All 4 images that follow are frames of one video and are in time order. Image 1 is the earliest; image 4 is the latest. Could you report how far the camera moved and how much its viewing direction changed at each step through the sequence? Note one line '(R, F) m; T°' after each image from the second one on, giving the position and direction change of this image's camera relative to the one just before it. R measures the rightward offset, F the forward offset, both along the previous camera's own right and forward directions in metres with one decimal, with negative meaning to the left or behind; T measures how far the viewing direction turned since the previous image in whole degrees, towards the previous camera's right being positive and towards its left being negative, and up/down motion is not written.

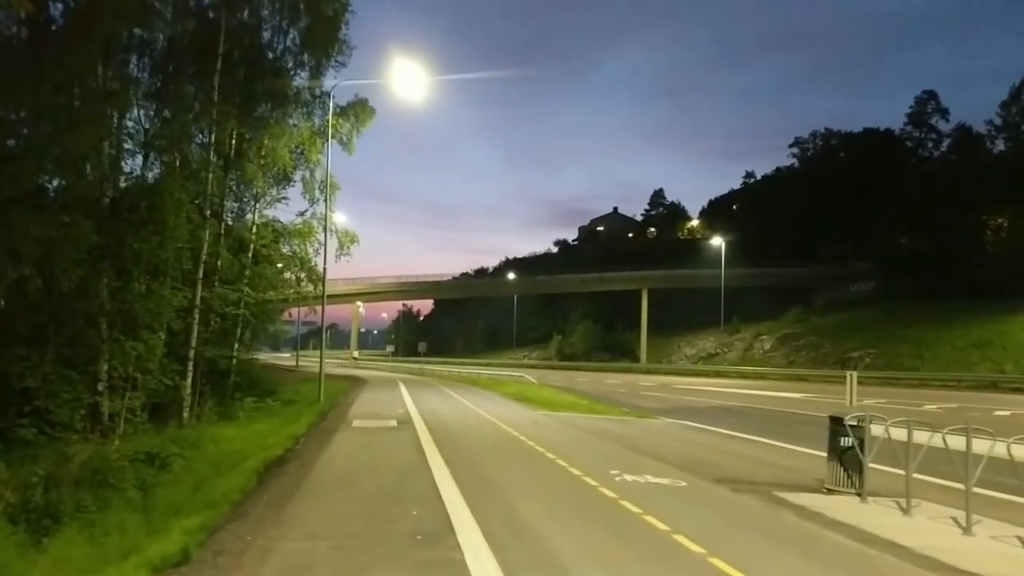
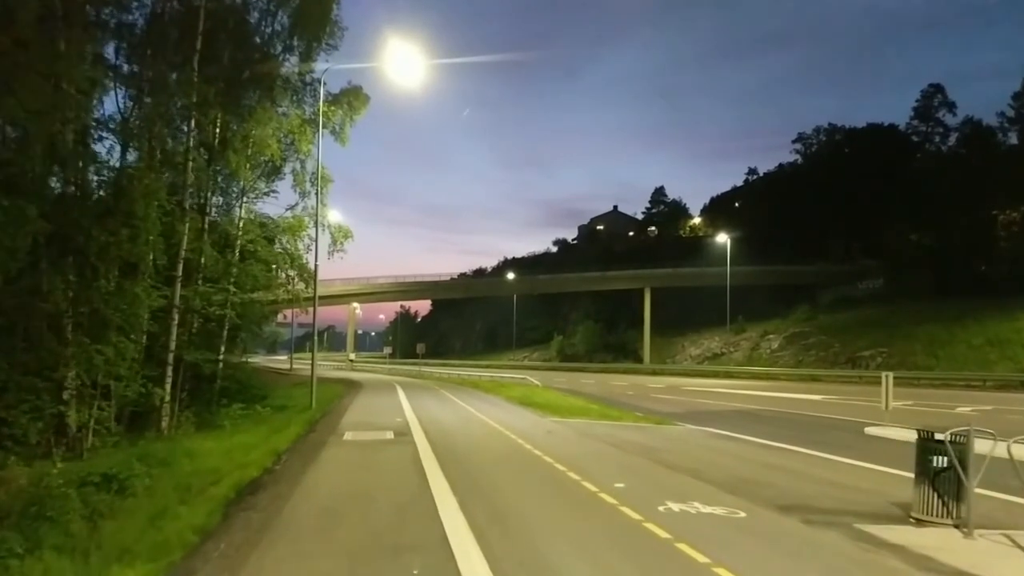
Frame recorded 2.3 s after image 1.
(-0.2, +2.1) m; 0°
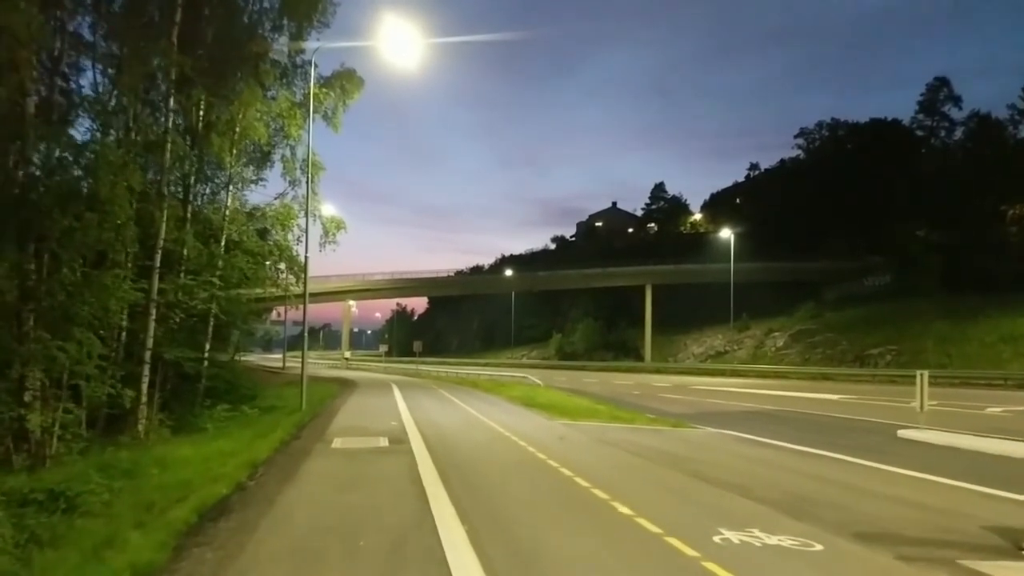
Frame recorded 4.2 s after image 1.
(-0.2, +1.8) m; 0°
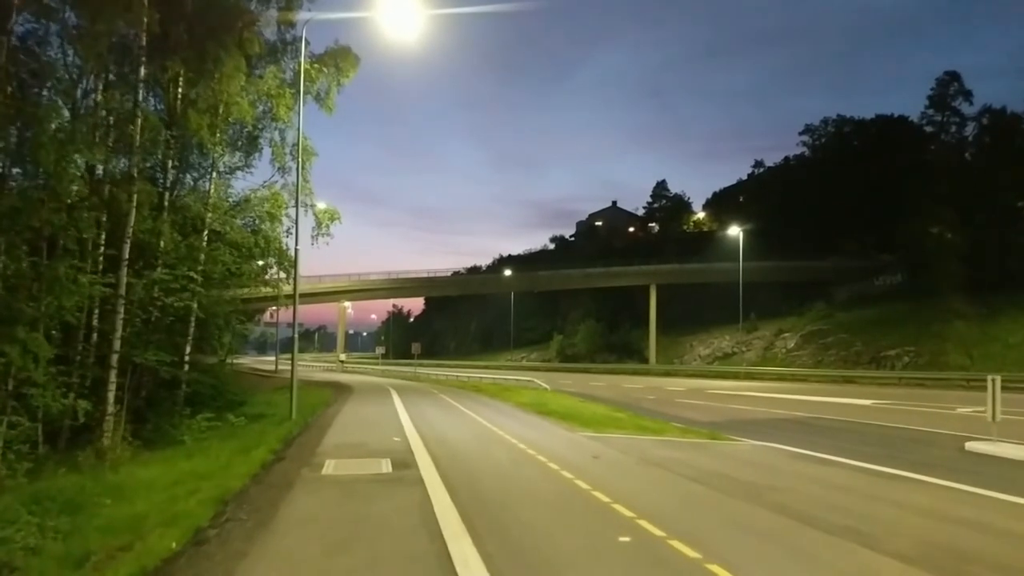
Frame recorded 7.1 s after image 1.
(-0.5, +2.7) m; 0°
